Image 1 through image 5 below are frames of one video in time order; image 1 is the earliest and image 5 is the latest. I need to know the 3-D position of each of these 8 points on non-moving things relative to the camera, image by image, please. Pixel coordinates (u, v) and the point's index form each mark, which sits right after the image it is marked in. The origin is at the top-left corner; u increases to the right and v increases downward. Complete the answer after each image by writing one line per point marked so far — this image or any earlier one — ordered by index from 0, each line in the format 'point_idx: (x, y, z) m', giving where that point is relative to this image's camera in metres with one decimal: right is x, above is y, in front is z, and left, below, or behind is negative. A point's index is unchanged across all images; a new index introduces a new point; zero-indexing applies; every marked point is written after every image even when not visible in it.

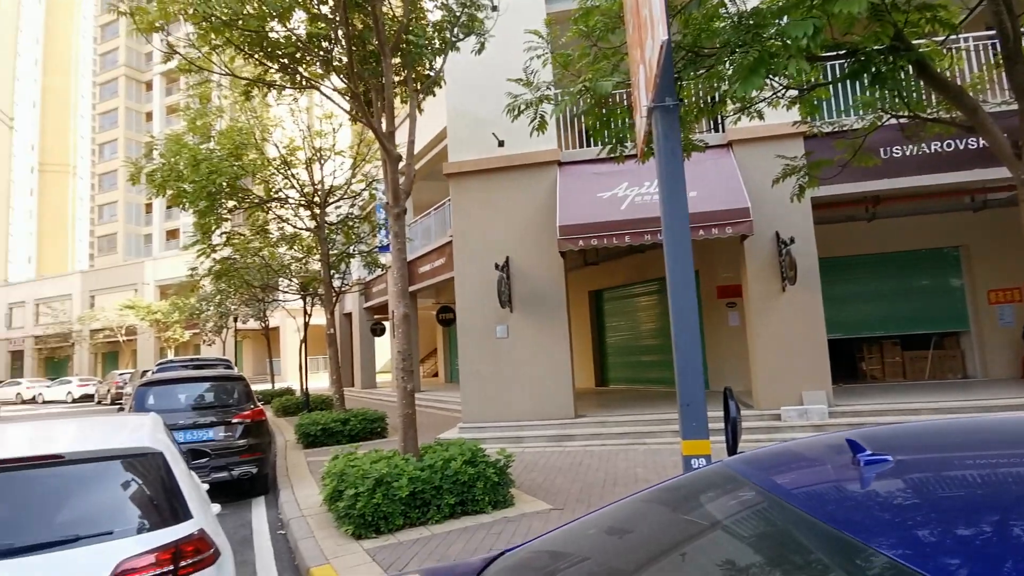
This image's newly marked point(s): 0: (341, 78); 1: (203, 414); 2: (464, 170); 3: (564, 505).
0: (-2.2, +2.6, +7.6) m
1: (-3.9, -1.6, +7.6) m
2: (-0.8, +2.0, +10.4) m
3: (+0.5, -2.1, +5.8) m
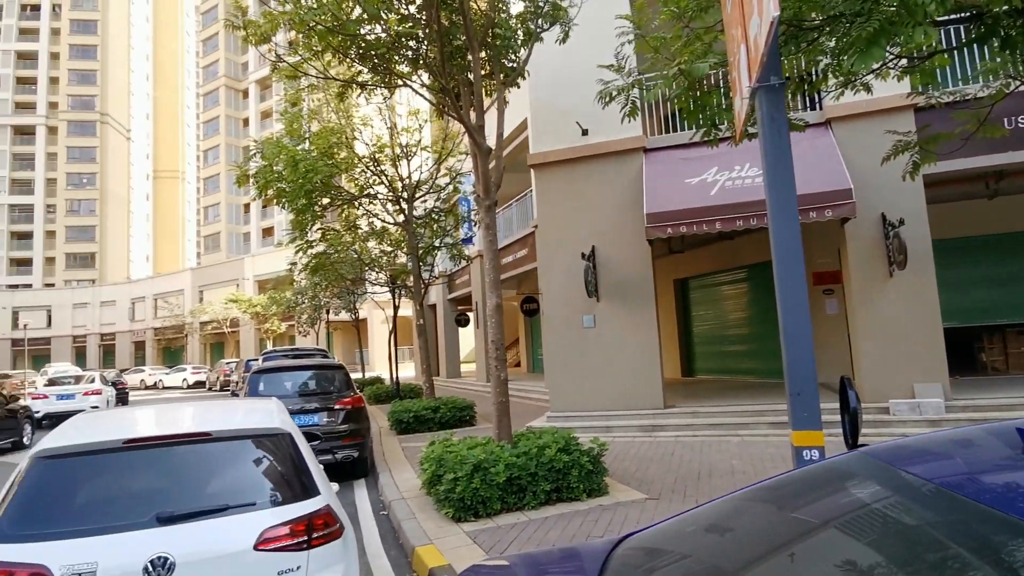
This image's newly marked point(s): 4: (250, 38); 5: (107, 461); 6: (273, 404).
0: (-1.1, +2.8, +7.8) m
1: (-2.7, -1.5, +8.1) m
2: (+0.6, +2.2, +10.4) m
3: (+1.4, -2.0, +5.8) m
4: (-3.1, +3.0, +7.2) m
5: (-1.9, -0.8, +2.8) m
6: (-1.6, -0.8, +4.0) m
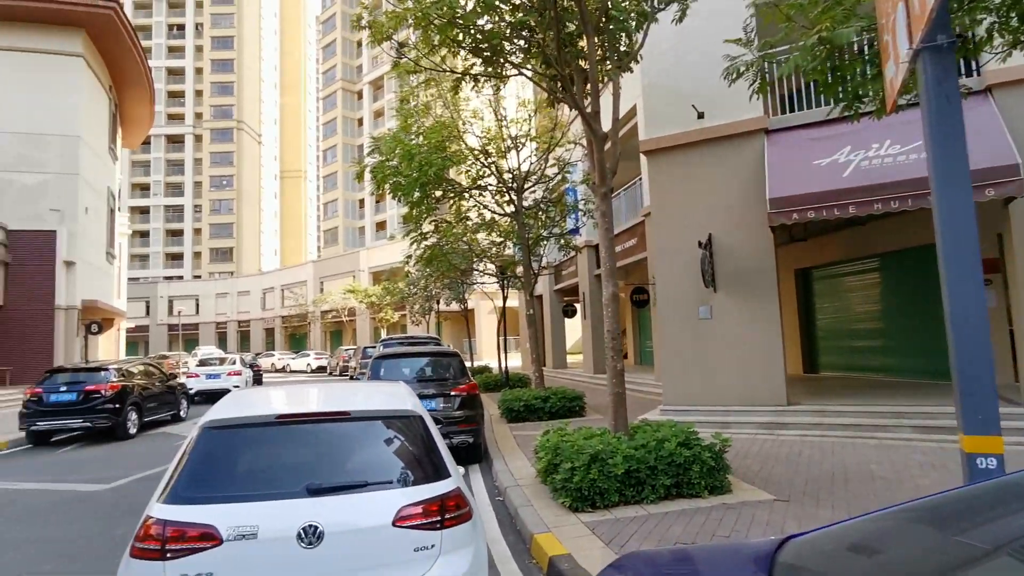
0: (+0.4, +2.9, +7.7) m
1: (-1.2, -1.4, +8.4) m
2: (+2.5, +2.4, +10.1) m
3: (+2.5, -1.9, +5.4) m
4: (-1.7, +3.1, +7.5) m
5: (-1.2, -0.7, +3.0) m
6: (-0.8, -0.7, +4.2) m
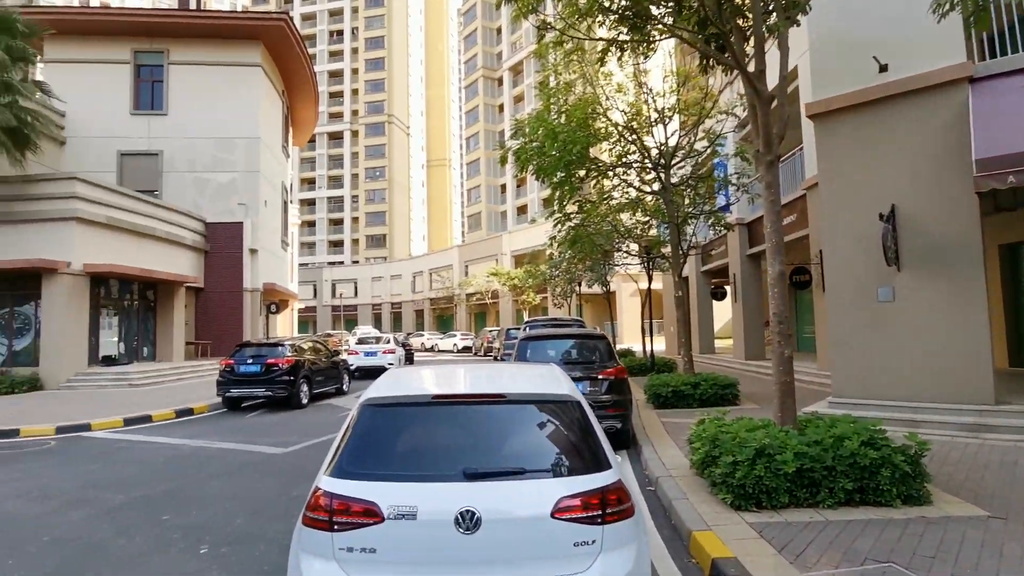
0: (+2.1, +3.1, +7.1) m
1: (+0.8, -1.1, +8.3) m
2: (+4.8, +2.7, +8.9) m
3: (+3.7, -1.7, +4.5) m
4: (+0.1, +3.4, +7.4) m
5: (-0.5, -0.6, +3.0) m
6: (+0.3, -0.5, +4.0) m
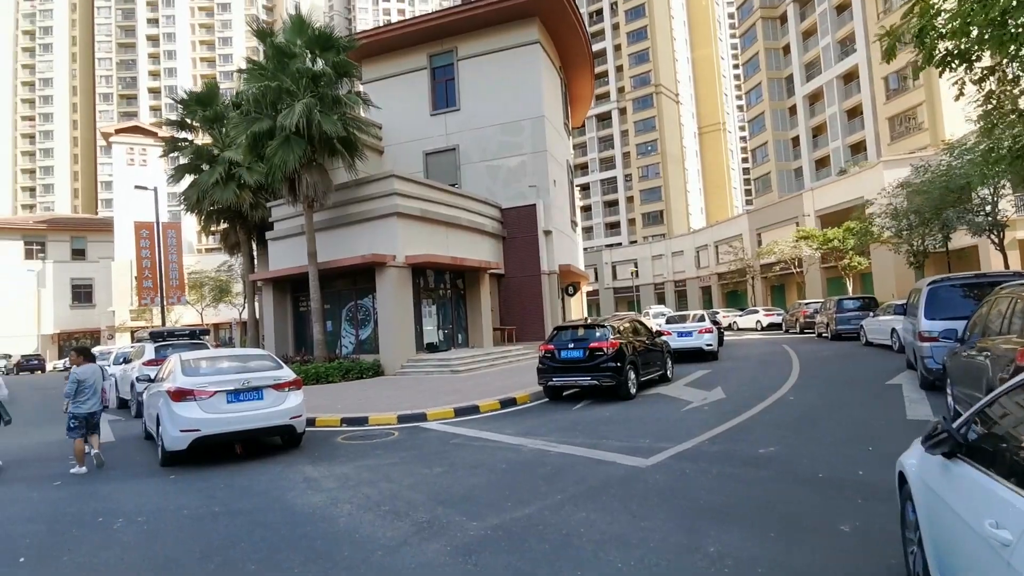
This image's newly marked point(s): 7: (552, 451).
0: (+5.3, +3.8, +2.8) m
1: (+4.9, -0.4, +4.5) m
2: (+8.5, +3.6, +3.3) m
3: (+6.0, -1.0, -0.2) m
4: (+3.5, +3.9, +3.9) m
5: (+1.5, -0.3, +0.2) m
6: (+2.6, -0.1, +0.8) m
7: (+0.5, -2.0, +7.4) m
